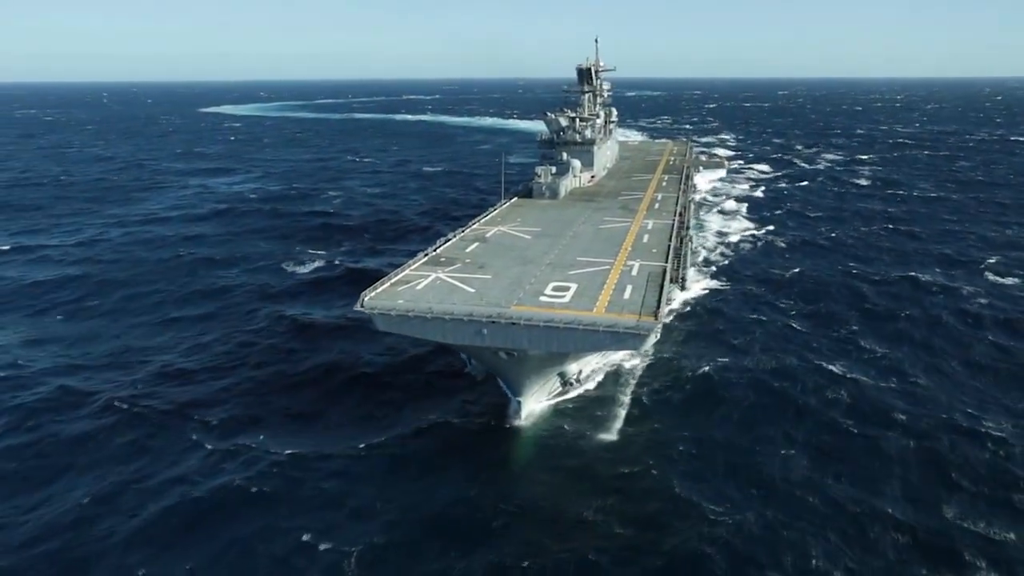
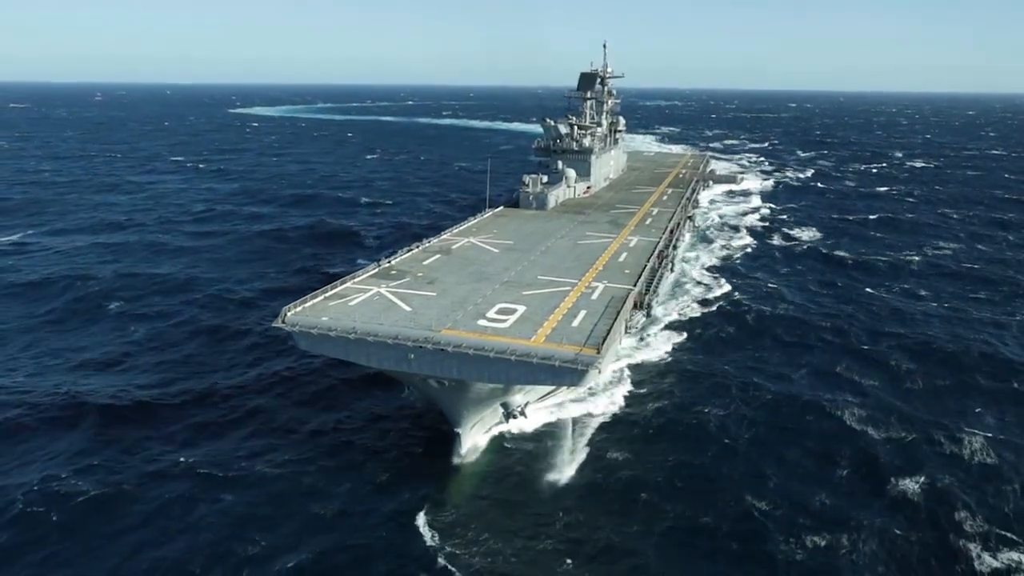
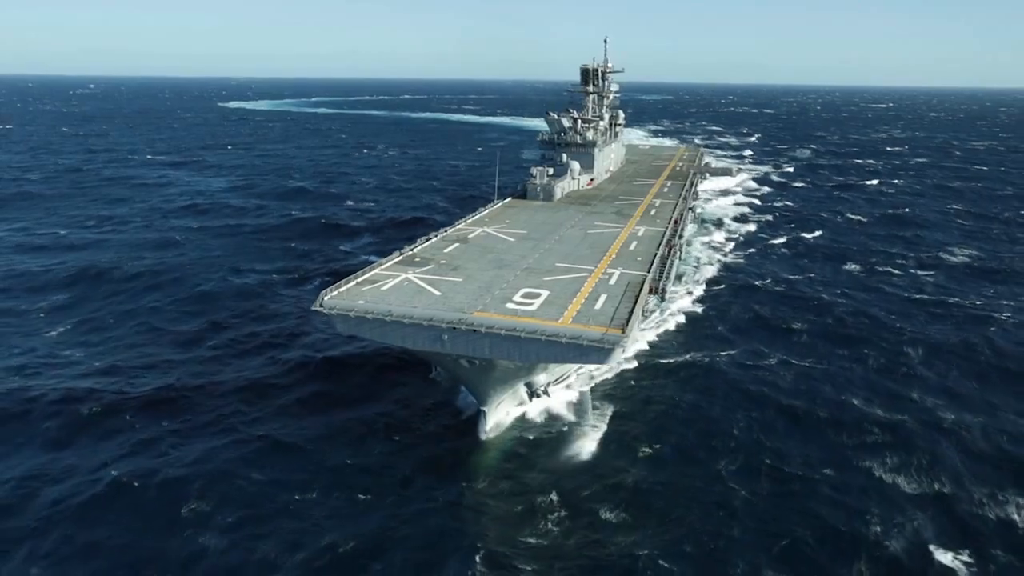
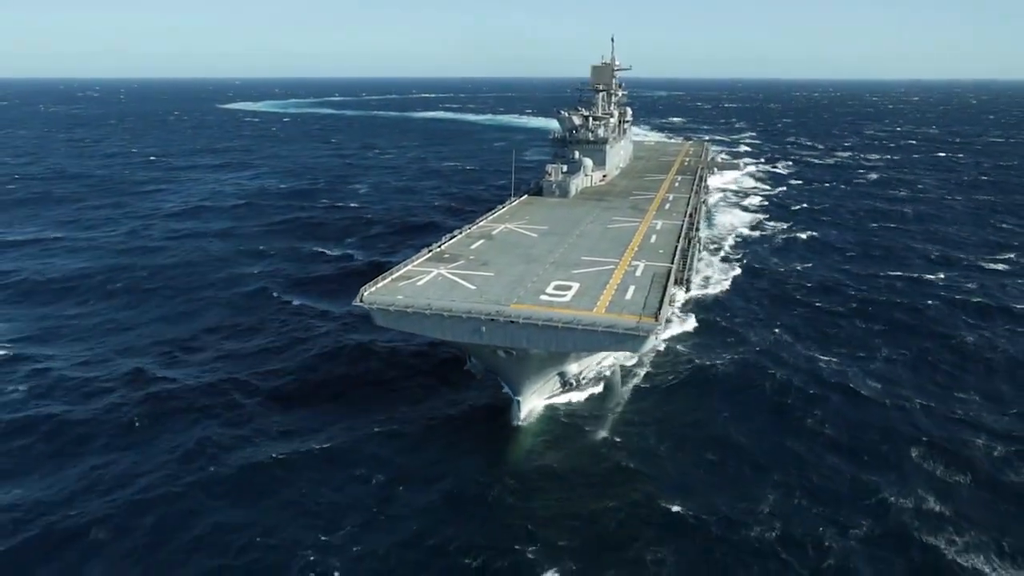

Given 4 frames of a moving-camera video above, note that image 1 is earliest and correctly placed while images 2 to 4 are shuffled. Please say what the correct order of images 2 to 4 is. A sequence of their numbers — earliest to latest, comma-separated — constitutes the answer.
4, 3, 2
